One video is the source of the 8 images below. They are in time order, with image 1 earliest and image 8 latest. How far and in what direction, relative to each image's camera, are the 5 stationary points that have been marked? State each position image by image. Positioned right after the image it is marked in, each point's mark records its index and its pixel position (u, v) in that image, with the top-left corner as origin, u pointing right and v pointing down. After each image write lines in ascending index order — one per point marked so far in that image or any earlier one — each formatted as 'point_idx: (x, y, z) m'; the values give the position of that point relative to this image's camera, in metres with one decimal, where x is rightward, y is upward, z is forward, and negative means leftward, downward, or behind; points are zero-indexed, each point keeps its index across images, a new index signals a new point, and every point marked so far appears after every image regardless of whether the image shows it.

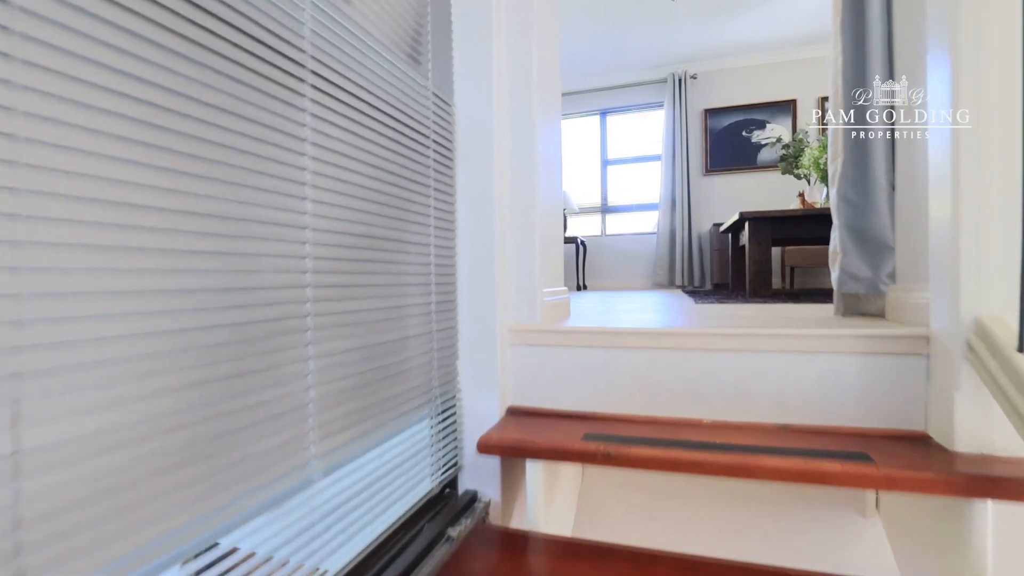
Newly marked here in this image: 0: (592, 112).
0: (+0.9, +1.9, +5.3) m
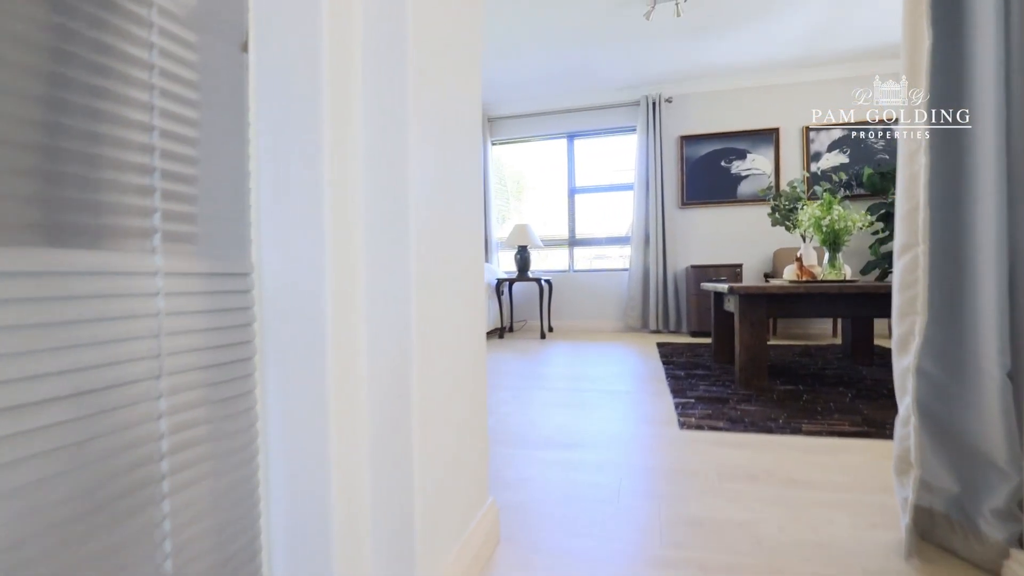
0: (+0.5, +1.5, +4.8) m
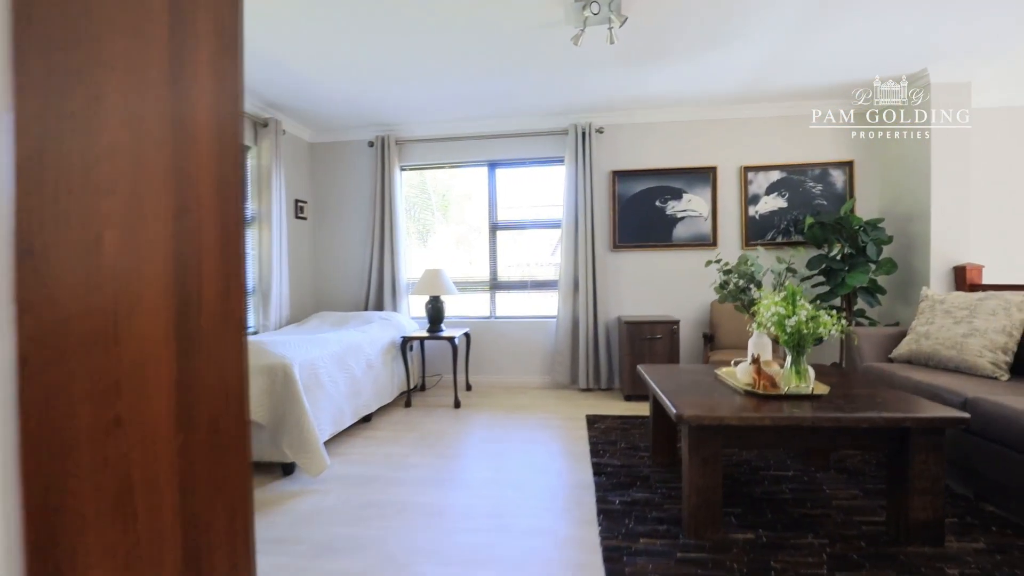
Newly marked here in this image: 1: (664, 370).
0: (-0.3, +1.1, +4.2) m
1: (+0.8, -0.4, +2.5) m
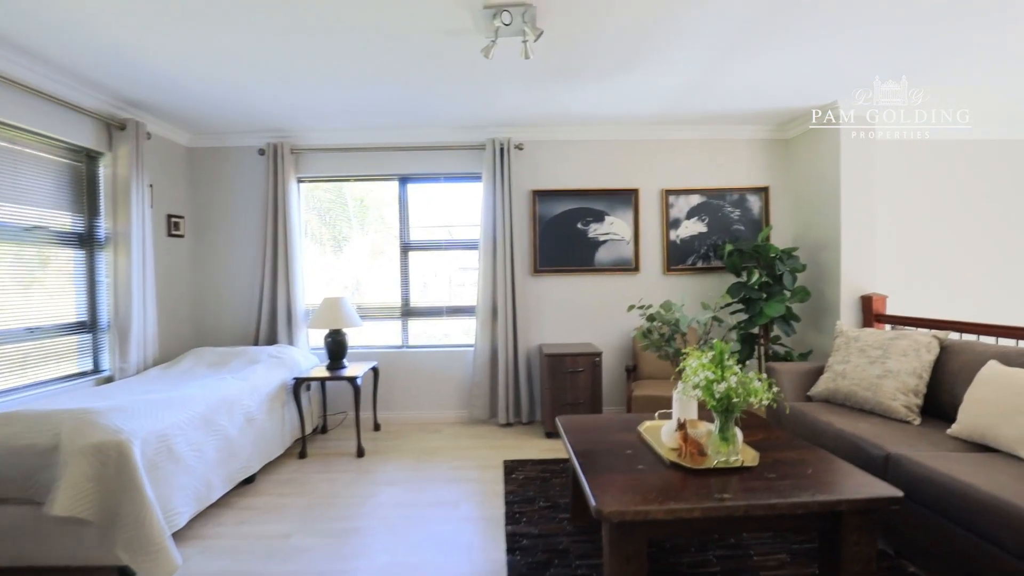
0: (-1.0, +0.9, +3.8) m
1: (+0.3, -0.6, +2.3) m
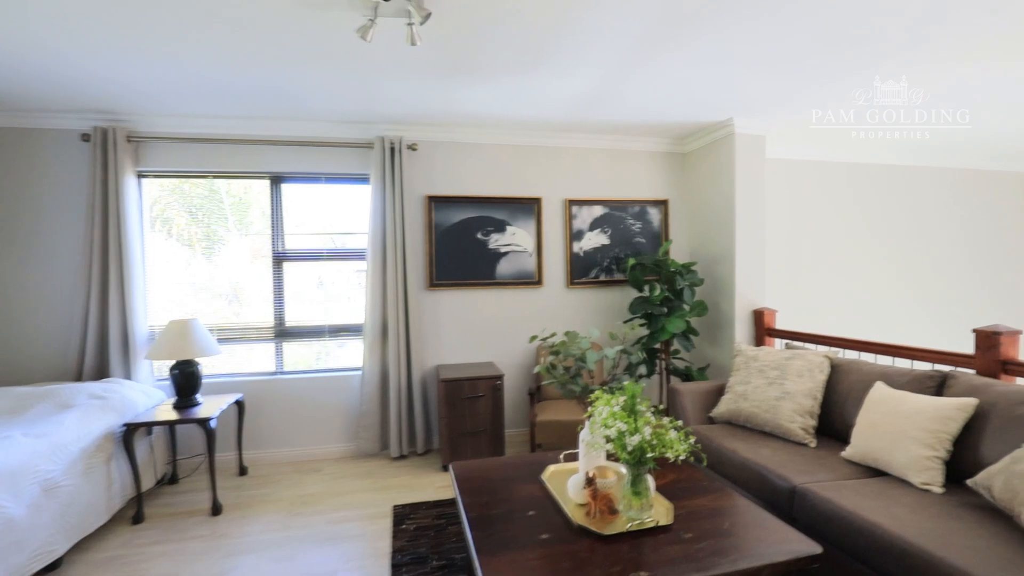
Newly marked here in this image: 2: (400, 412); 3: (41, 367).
0: (-1.7, +0.8, +3.3) m
1: (-0.1, -0.7, +2.0) m
2: (-0.7, -0.8, +3.3) m
3: (-2.9, -0.5, +3.1) m
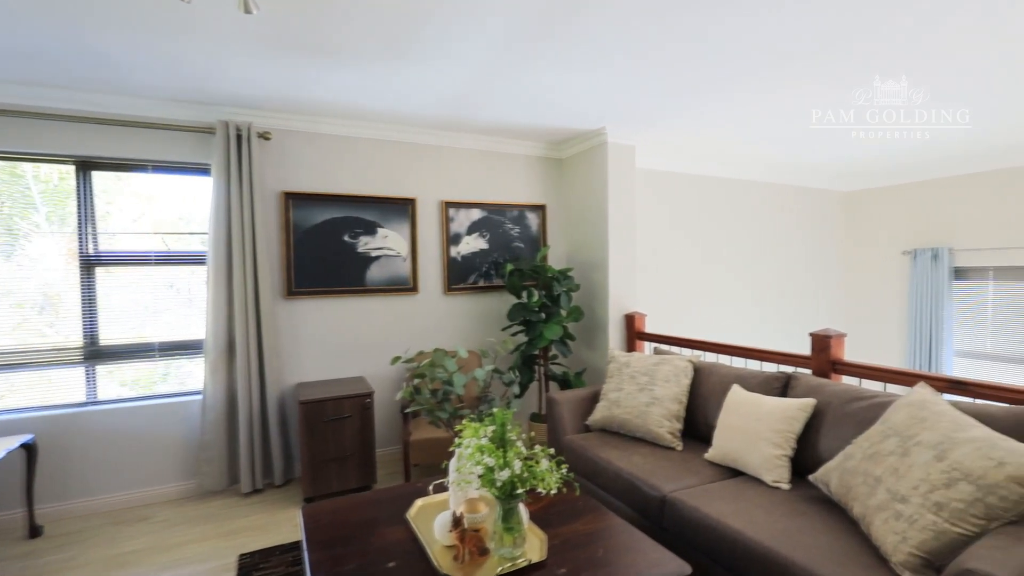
0: (-2.4, +0.7, +2.6) m
1: (-0.6, -0.8, +1.7) m
2: (-1.5, -0.9, +2.9) m
3: (-3.6, -0.6, +2.2) m
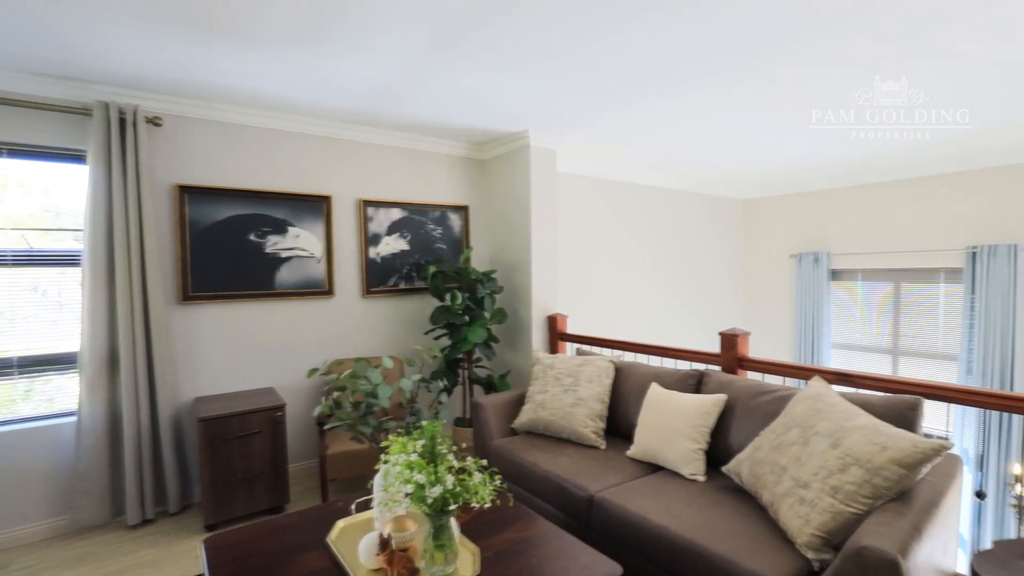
0: (-2.8, +0.7, +2.1) m
1: (-0.8, -0.8, +1.6) m
2: (-1.9, -0.9, +2.5) m
3: (-3.9, -0.6, +1.5) m
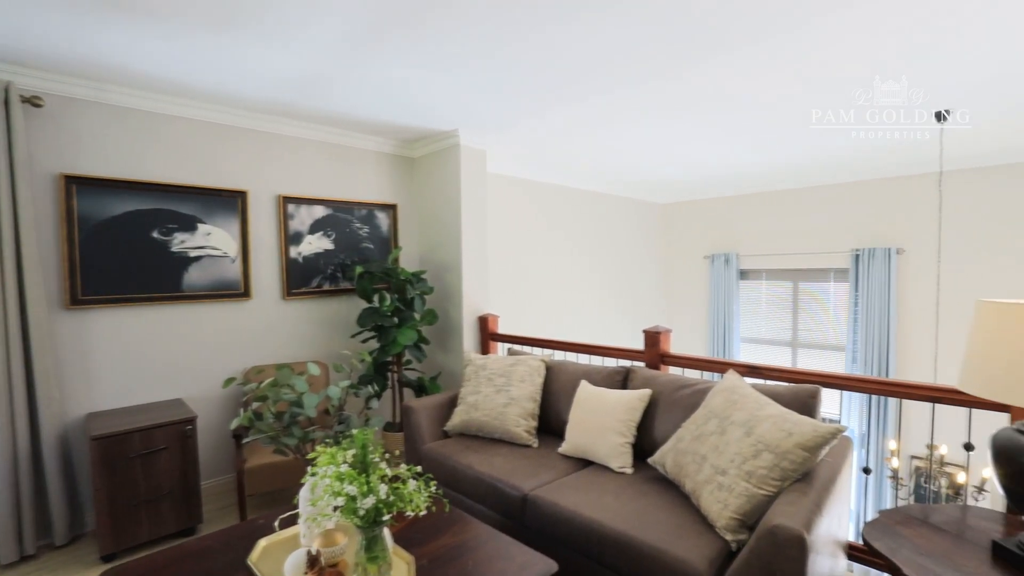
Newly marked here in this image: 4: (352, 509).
0: (-3.1, +0.6, +1.7) m
1: (-1.0, -0.8, +1.4) m
2: (-2.2, -0.9, +2.2) m
3: (-4.0, -0.6, +0.9) m
4: (-0.4, -0.5, +1.2) m
